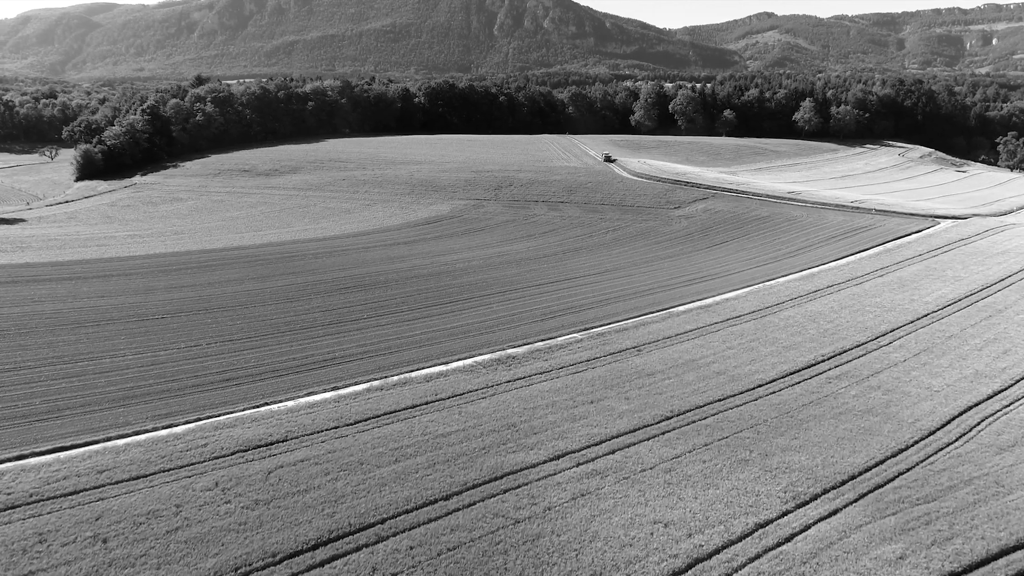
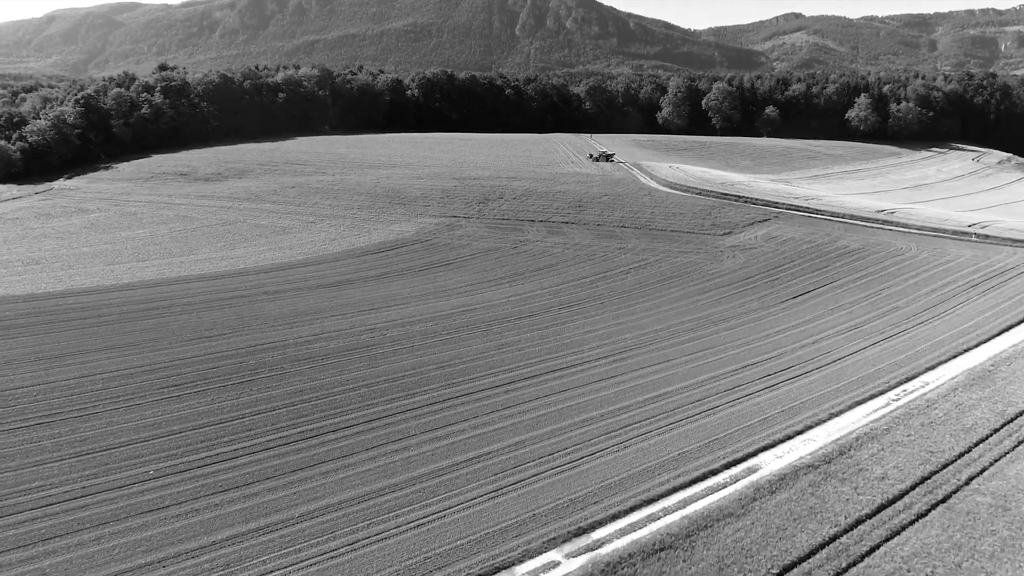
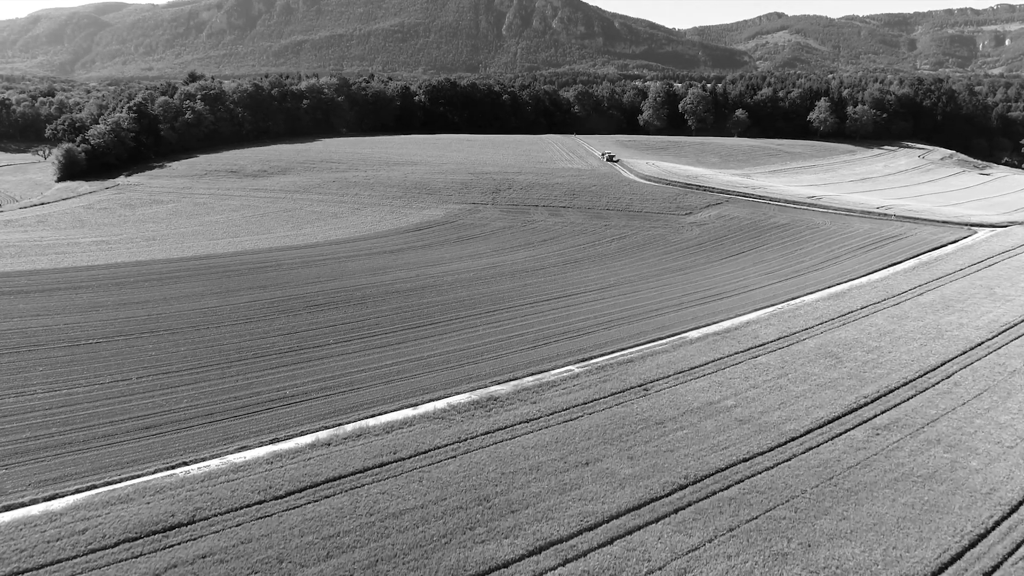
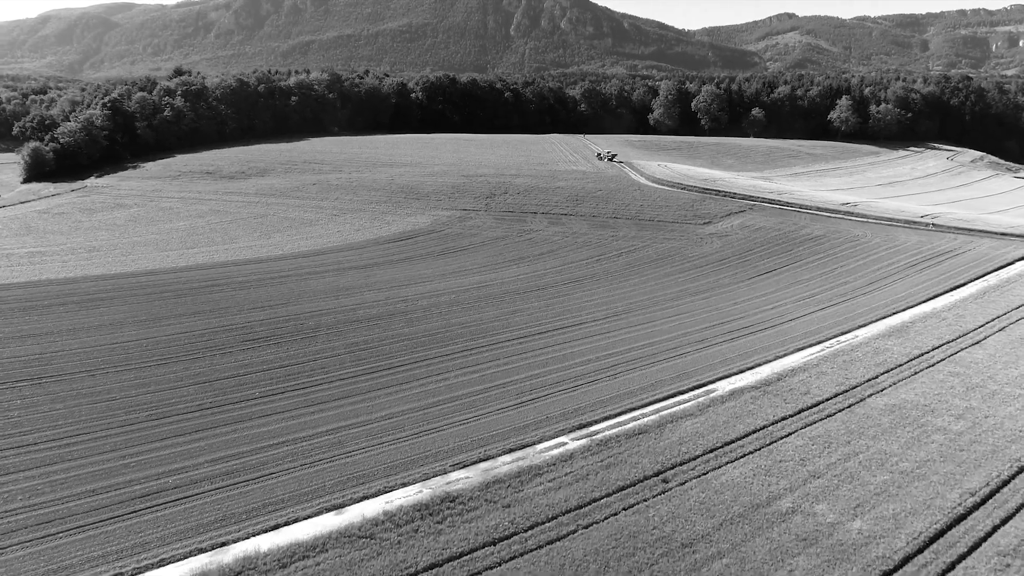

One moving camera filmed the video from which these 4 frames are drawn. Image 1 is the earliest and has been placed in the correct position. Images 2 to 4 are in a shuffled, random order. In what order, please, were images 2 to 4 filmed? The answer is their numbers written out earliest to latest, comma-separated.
3, 4, 2
